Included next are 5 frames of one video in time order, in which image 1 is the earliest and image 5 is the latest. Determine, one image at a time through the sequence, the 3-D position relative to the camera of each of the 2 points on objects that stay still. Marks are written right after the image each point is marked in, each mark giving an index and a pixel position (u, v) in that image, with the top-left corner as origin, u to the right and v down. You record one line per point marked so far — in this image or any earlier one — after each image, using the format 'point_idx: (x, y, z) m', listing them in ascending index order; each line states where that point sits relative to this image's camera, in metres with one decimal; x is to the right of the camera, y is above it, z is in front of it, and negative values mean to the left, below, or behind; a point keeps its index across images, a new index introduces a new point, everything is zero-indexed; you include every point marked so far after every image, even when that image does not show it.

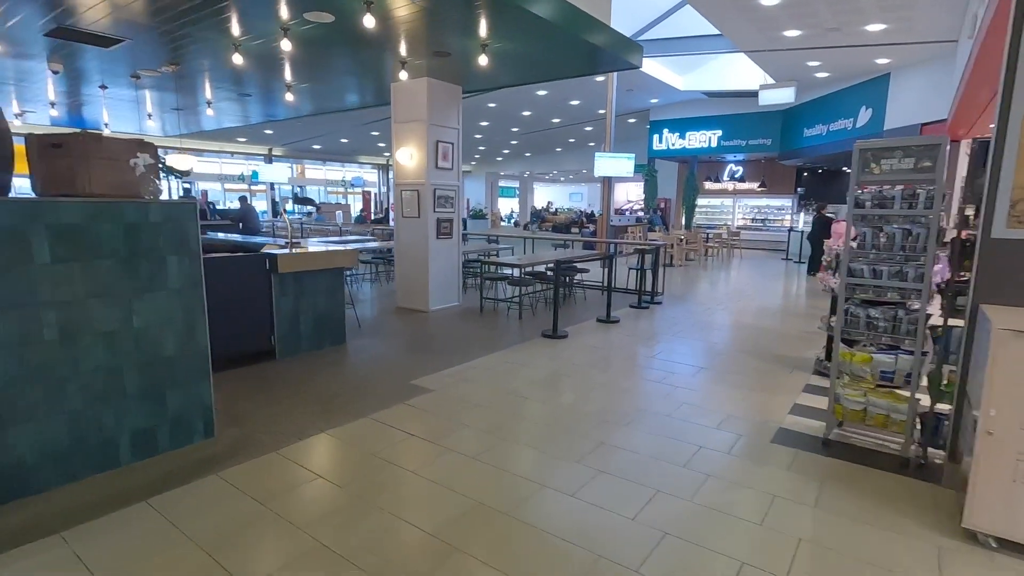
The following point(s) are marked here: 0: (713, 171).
0: (+6.2, +3.6, +16.5) m
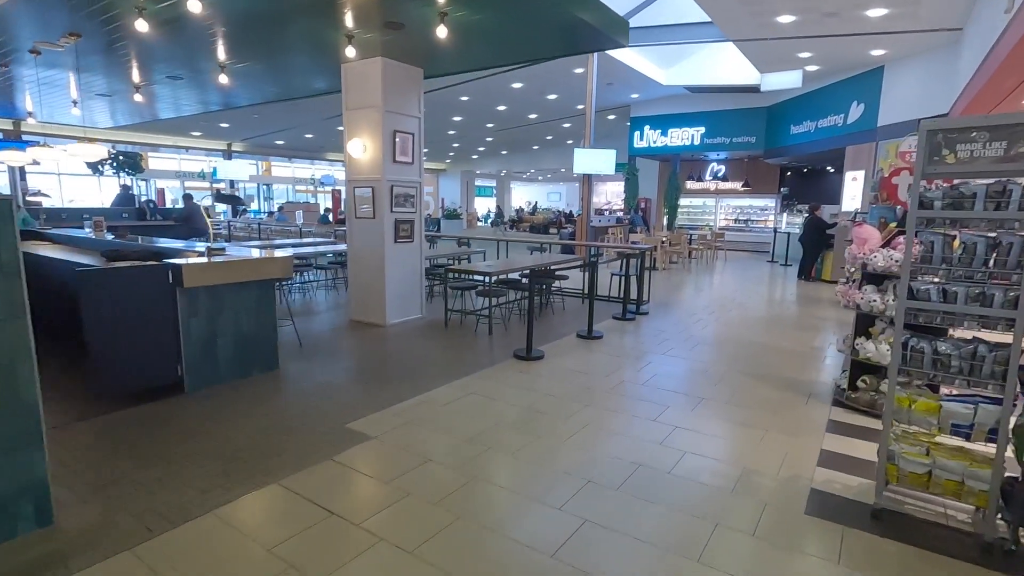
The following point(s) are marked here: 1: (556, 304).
0: (+5.5, +3.5, +16.0) m
1: (+0.5, -0.2, +6.8) m
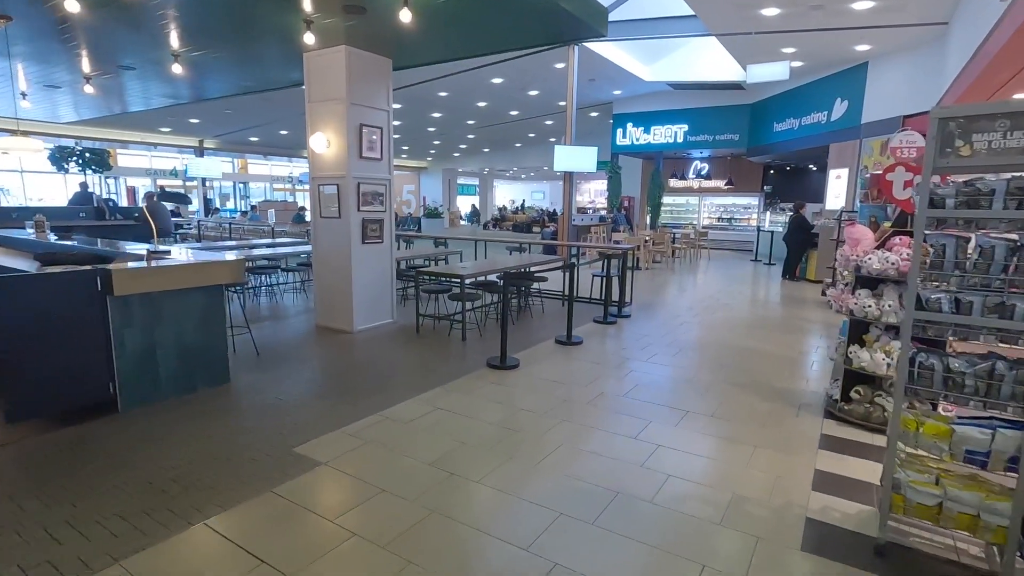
0: (+4.9, +3.6, +15.8) m
1: (+0.3, -0.2, +6.5) m
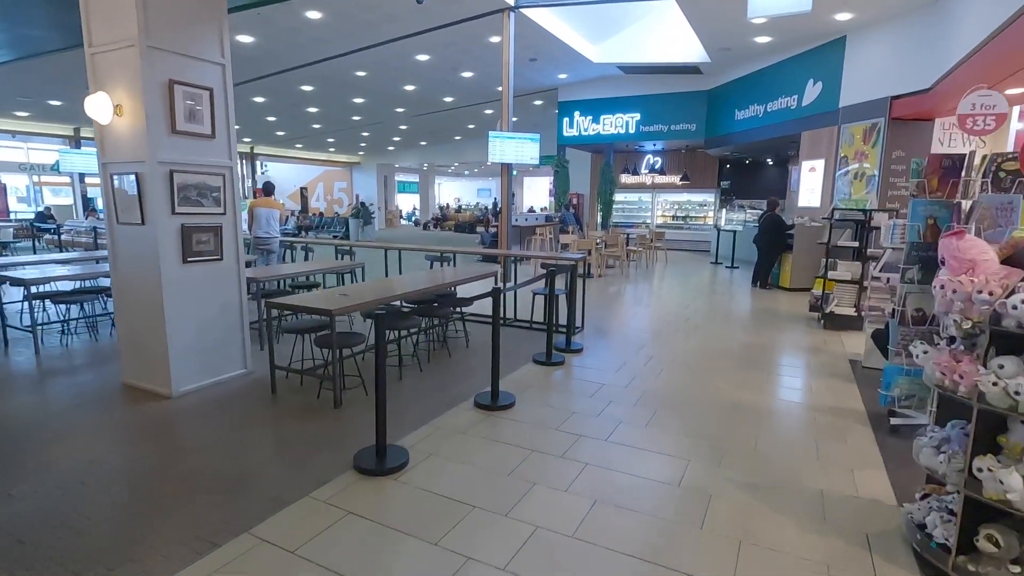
0: (+3.2, +3.4, +14.5) m
1: (-0.5, -0.5, +4.9) m
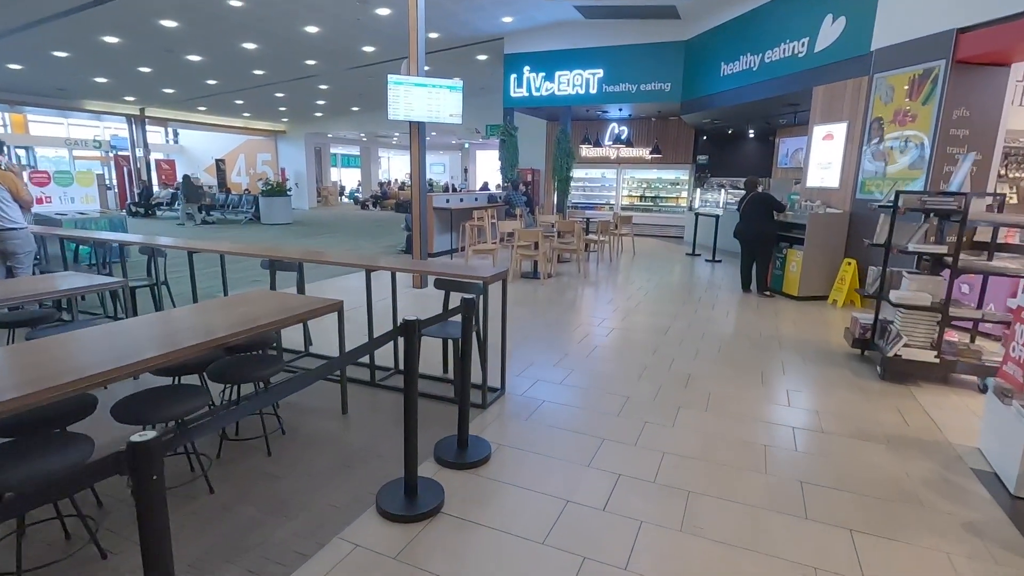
0: (+1.8, +3.6, +12.3) m
1: (-1.3, -0.7, +2.6) m
